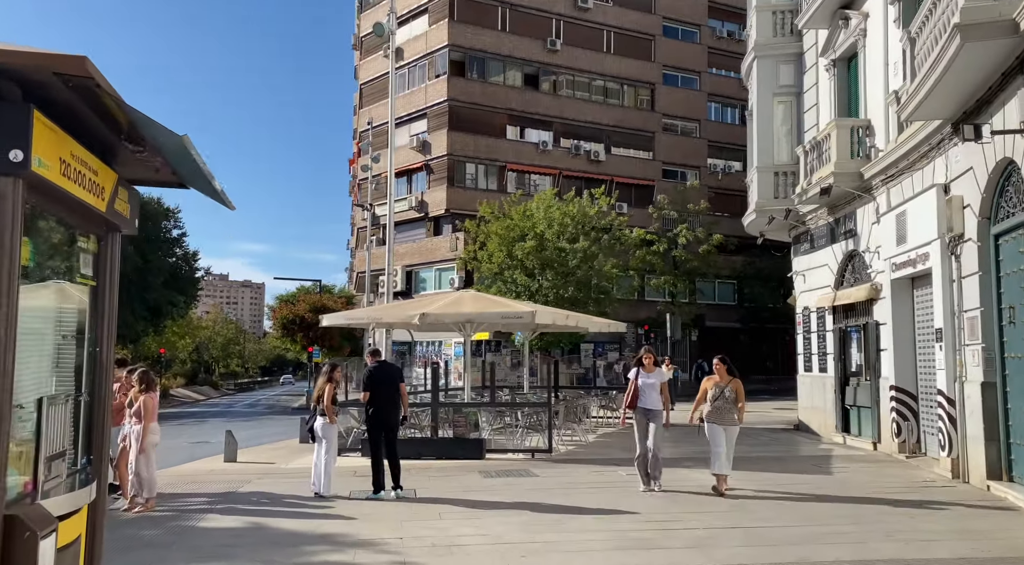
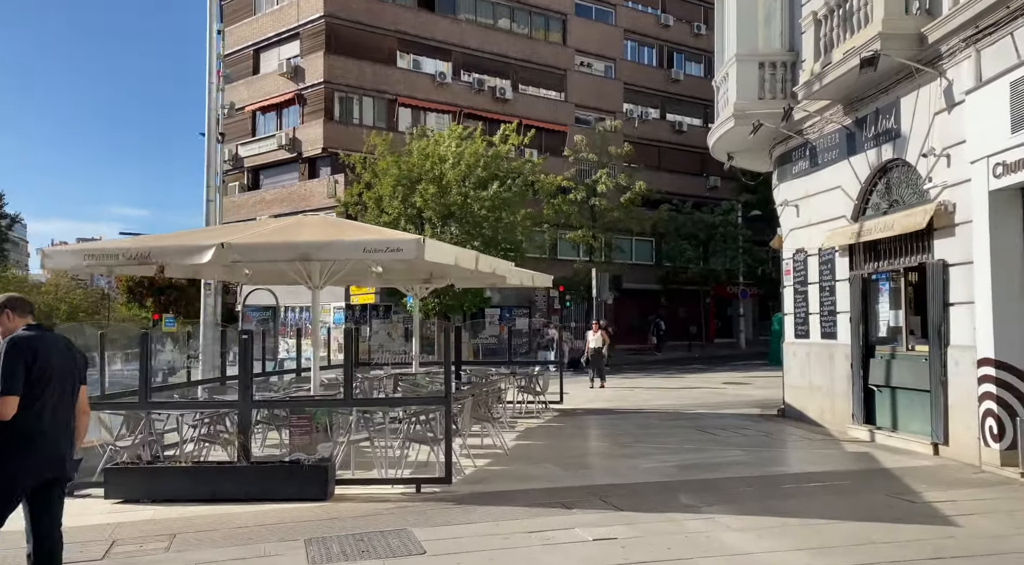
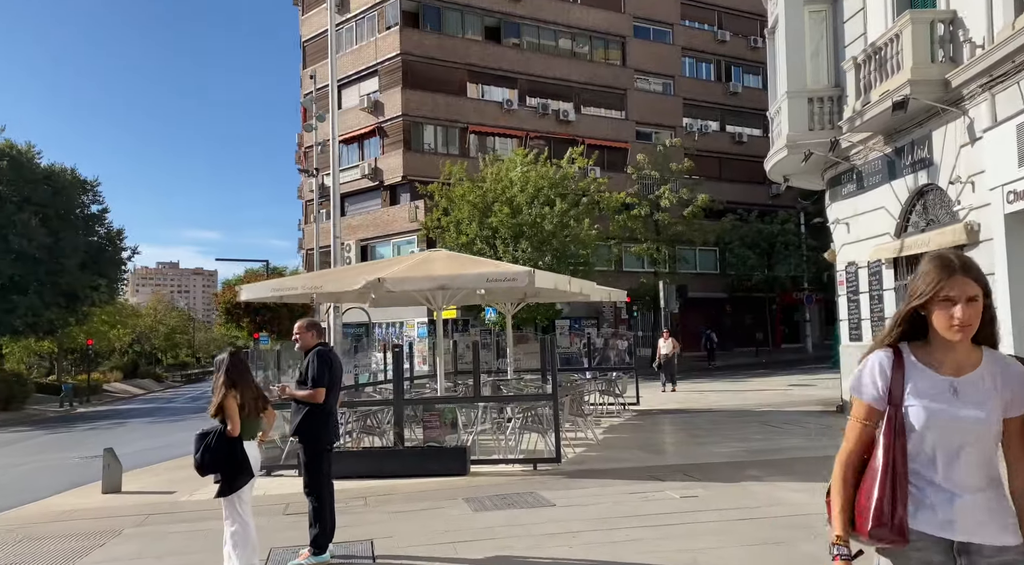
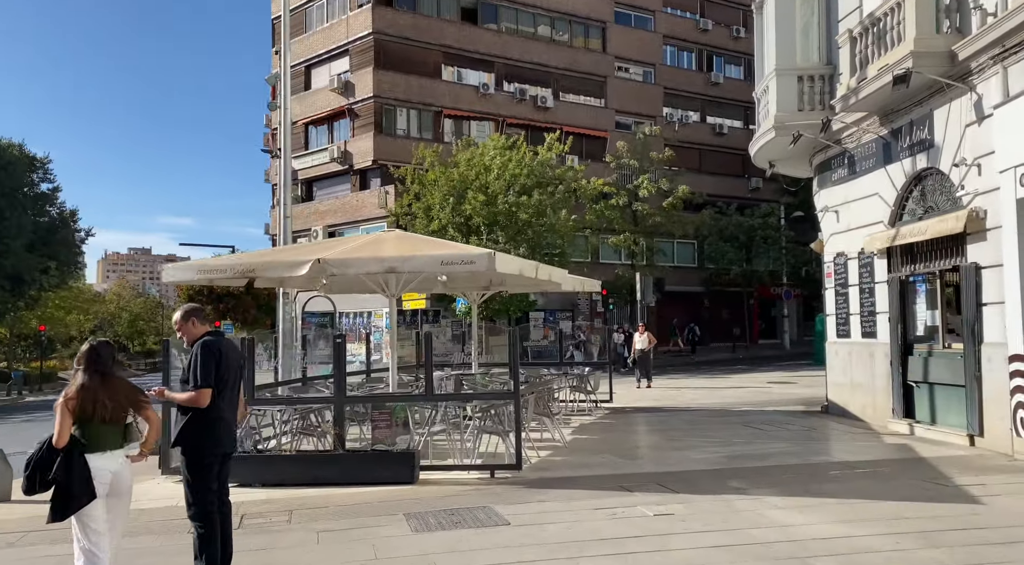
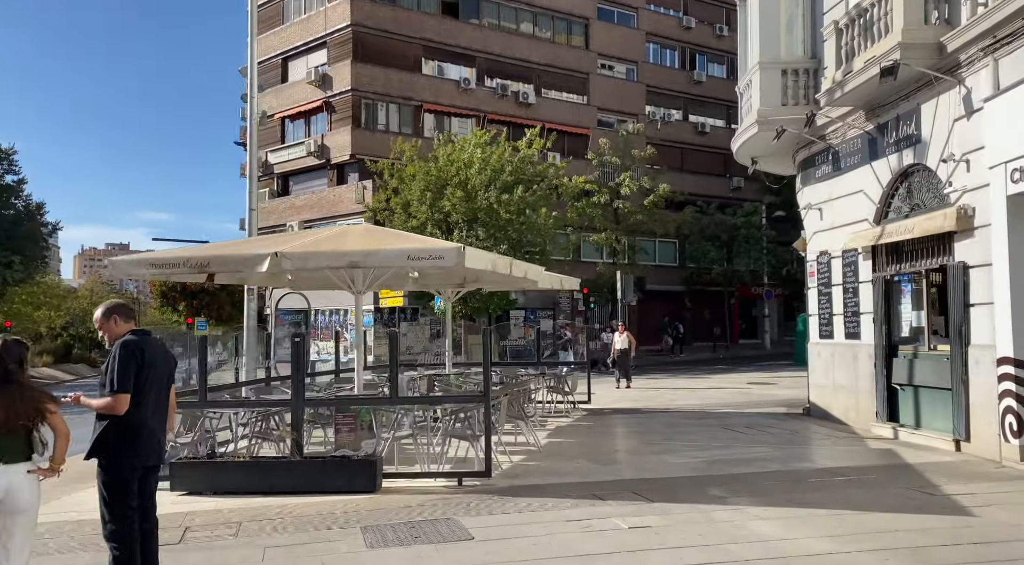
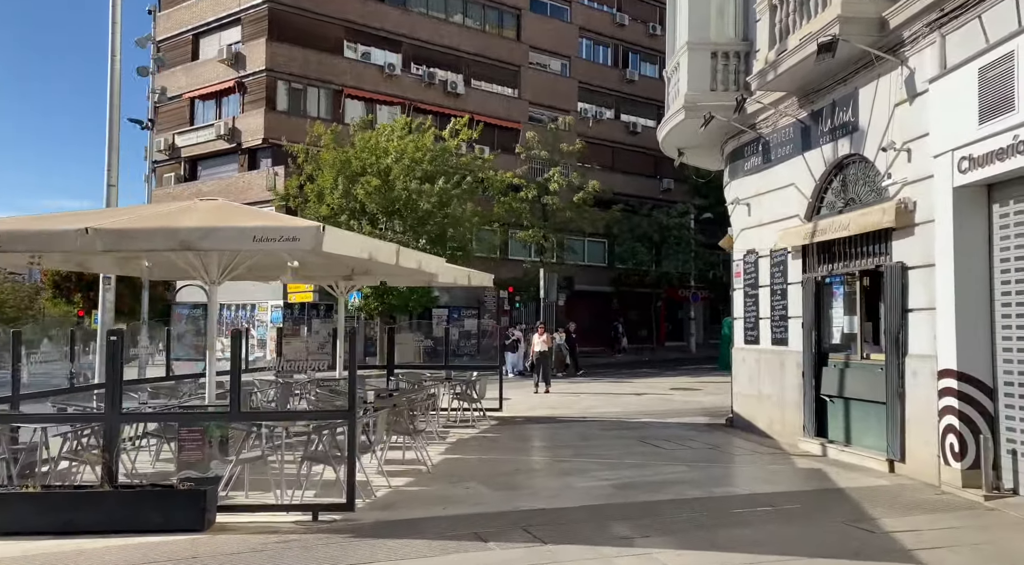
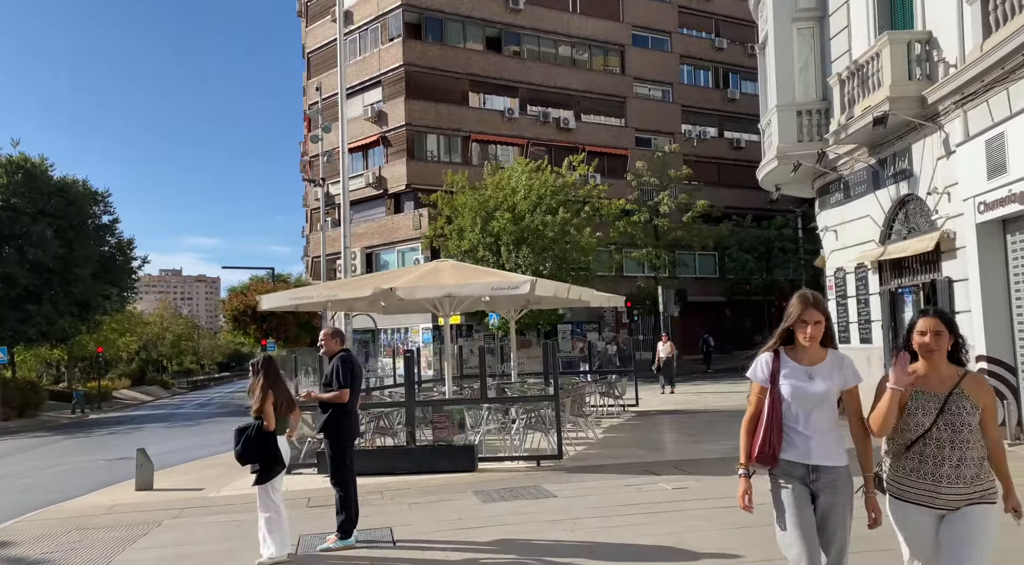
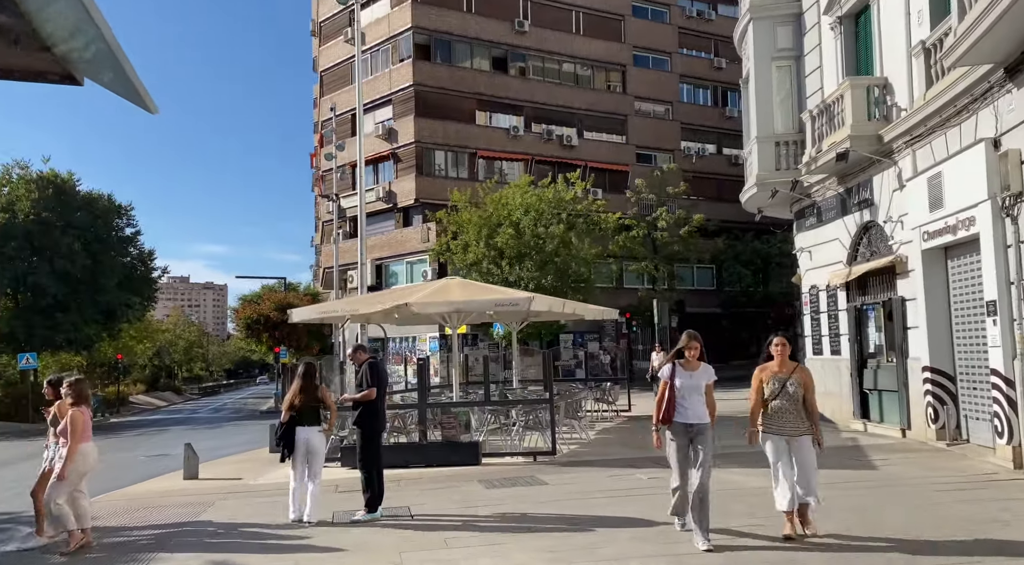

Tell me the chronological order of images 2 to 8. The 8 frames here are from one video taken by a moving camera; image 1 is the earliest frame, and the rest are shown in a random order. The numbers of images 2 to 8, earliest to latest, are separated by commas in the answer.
8, 7, 3, 4, 5, 2, 6
